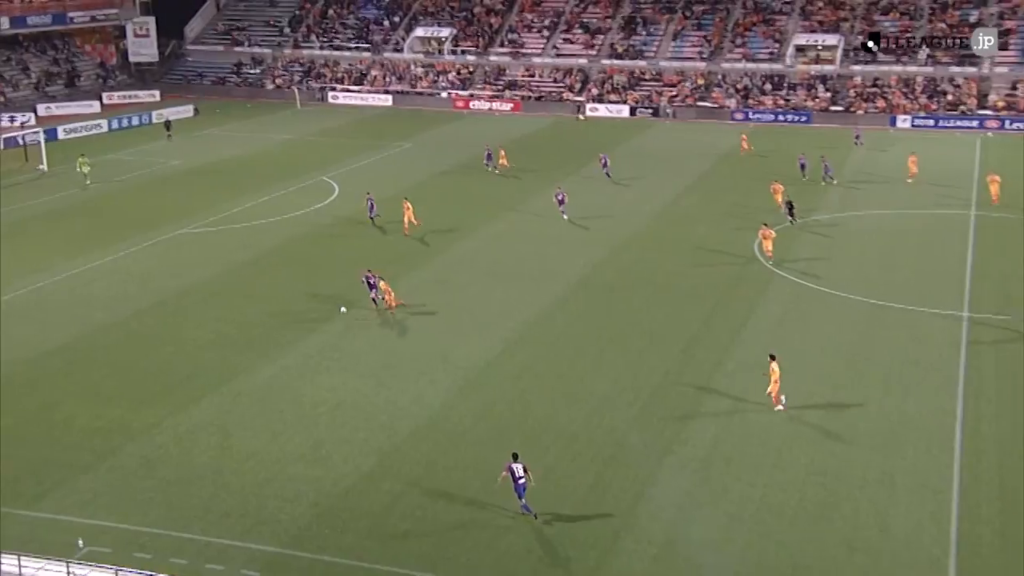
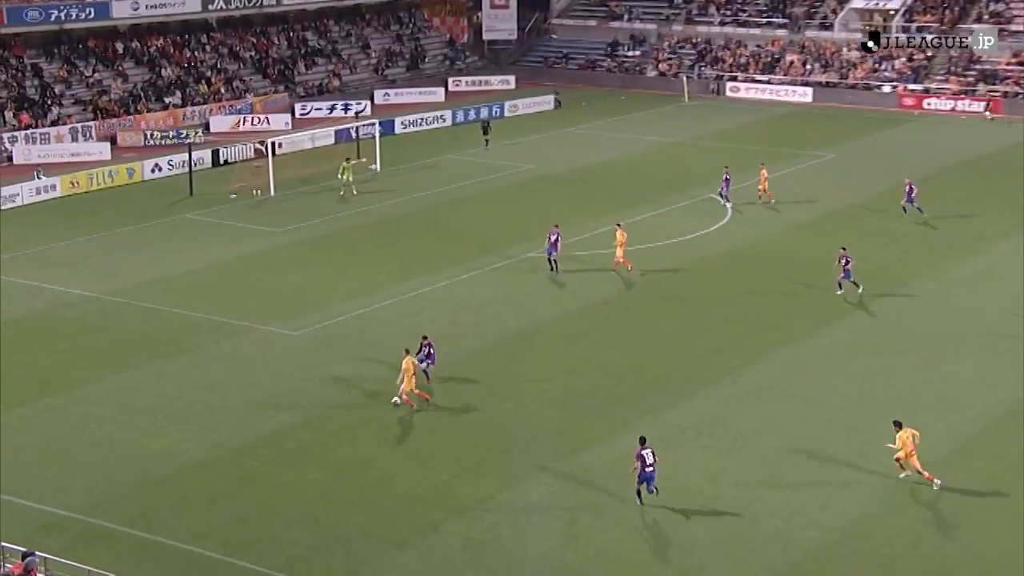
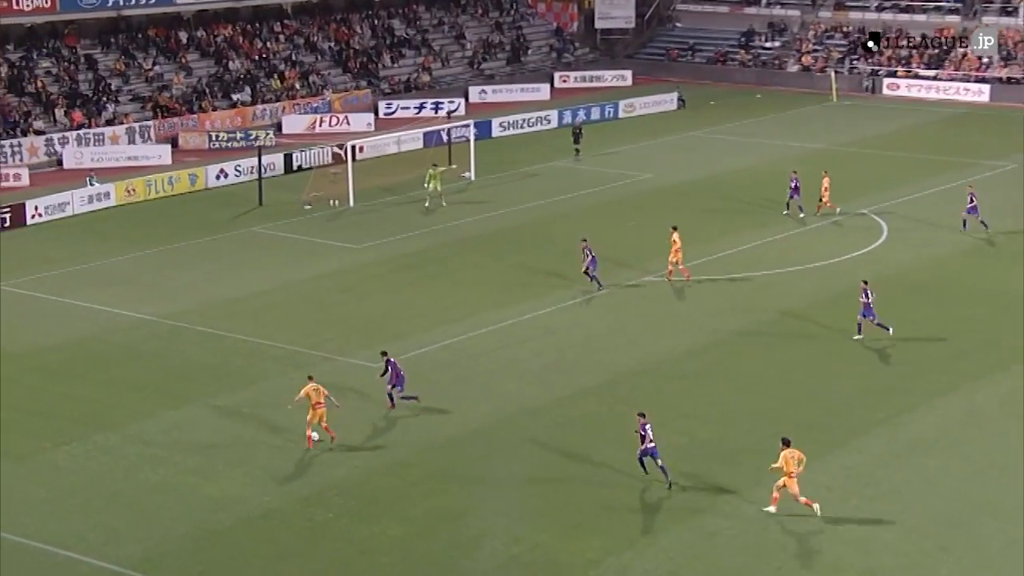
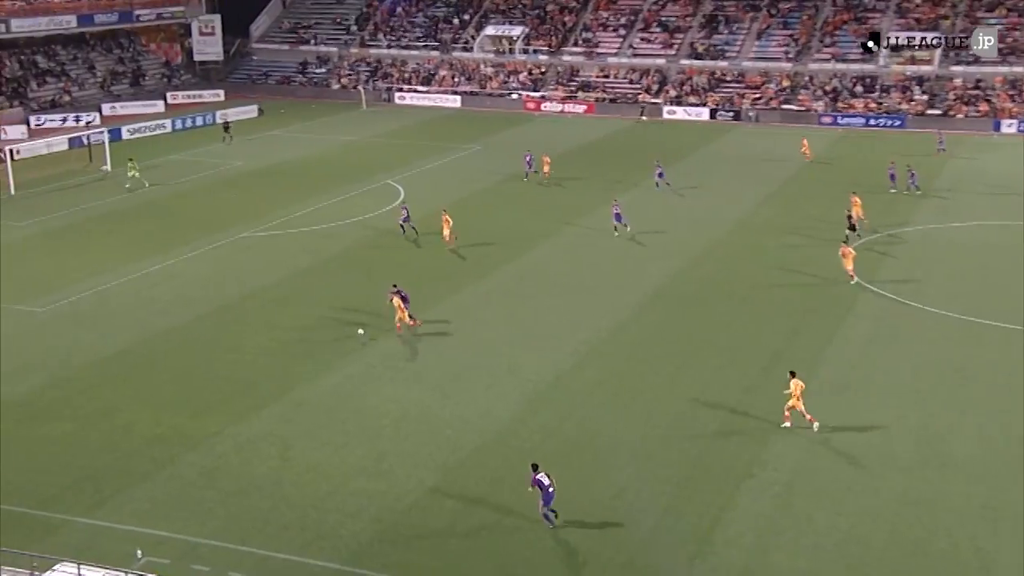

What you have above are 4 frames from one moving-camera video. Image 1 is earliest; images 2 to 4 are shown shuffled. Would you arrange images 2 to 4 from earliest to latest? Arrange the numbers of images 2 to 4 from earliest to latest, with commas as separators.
4, 2, 3
